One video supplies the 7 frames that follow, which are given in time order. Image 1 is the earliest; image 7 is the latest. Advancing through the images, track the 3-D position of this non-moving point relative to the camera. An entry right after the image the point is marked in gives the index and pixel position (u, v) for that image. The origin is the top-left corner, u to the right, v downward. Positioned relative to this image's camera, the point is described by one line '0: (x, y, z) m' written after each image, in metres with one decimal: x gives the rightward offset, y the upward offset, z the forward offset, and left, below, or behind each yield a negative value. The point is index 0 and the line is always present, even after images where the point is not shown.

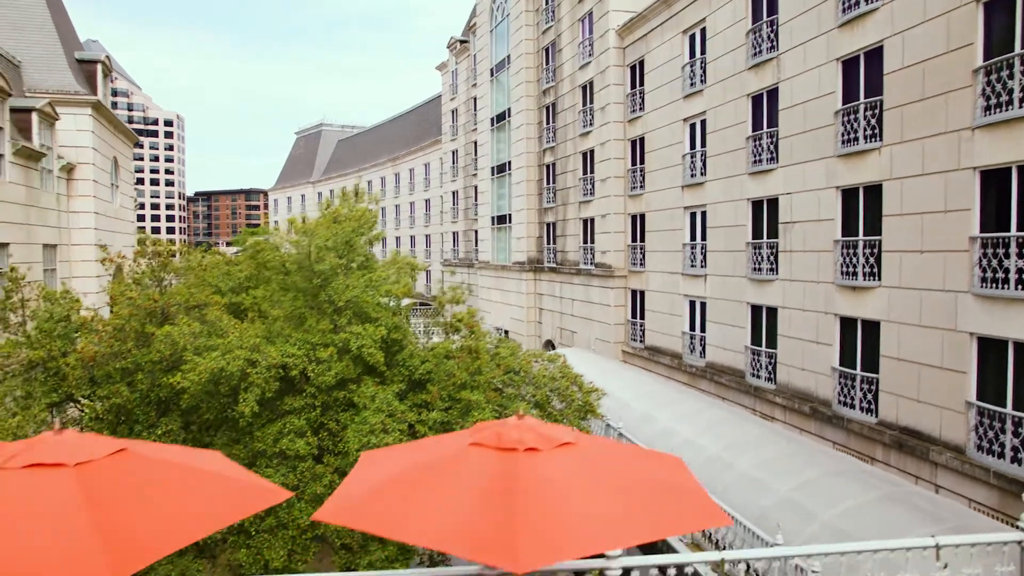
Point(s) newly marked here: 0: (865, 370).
0: (+7.3, -1.7, +16.6) m
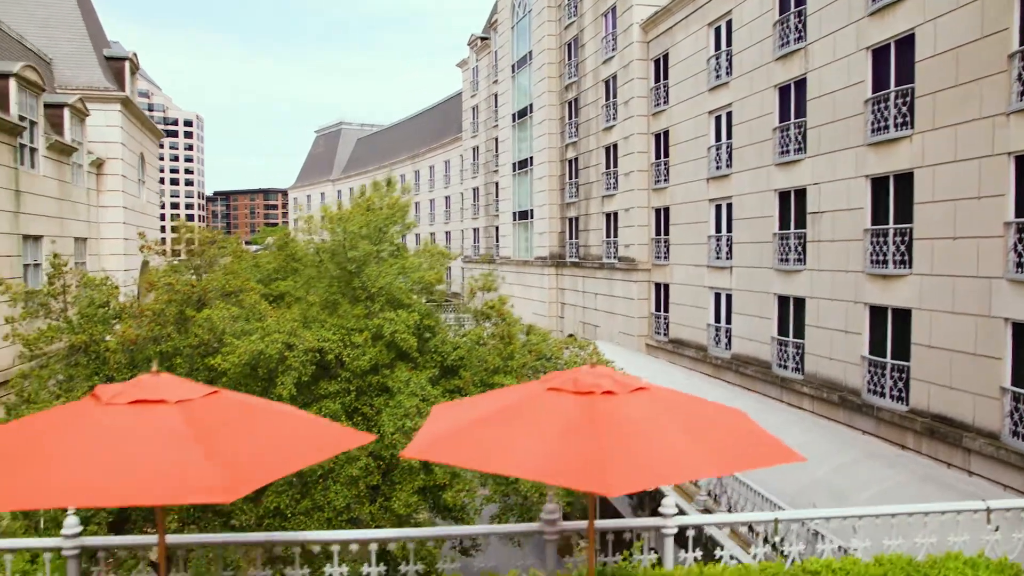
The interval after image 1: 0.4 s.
0: (+7.9, -1.5, +16.6) m
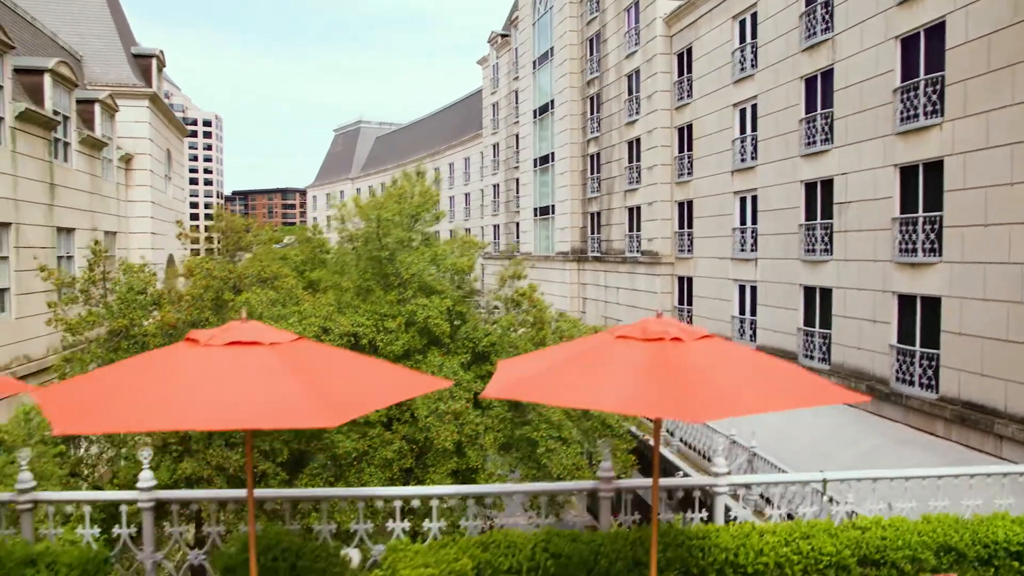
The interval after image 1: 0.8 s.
0: (+8.5, -1.2, +16.7) m
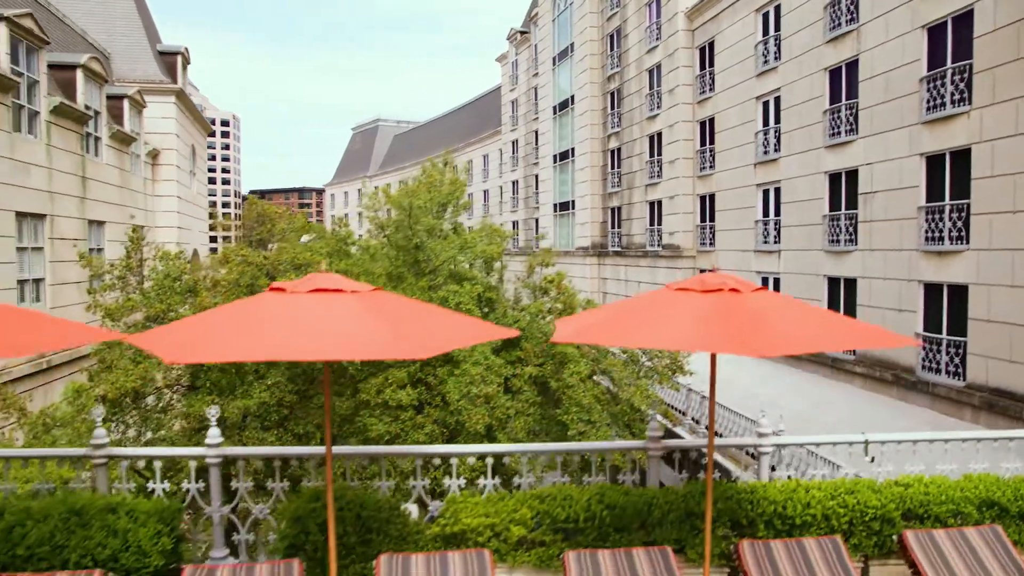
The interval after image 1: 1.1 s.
0: (+9.1, -1.0, +16.7) m
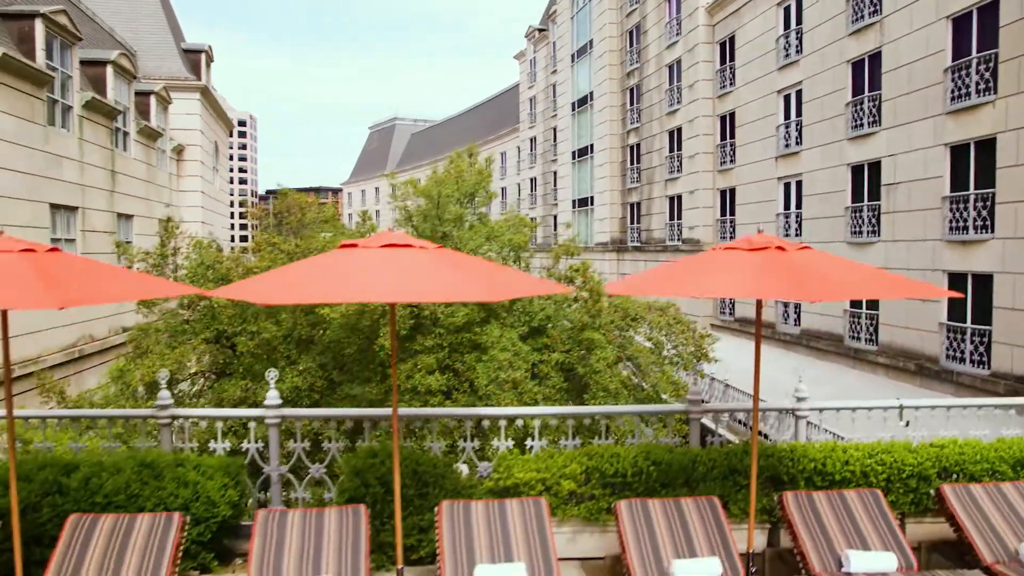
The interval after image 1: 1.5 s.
0: (+9.6, -0.7, +16.8) m
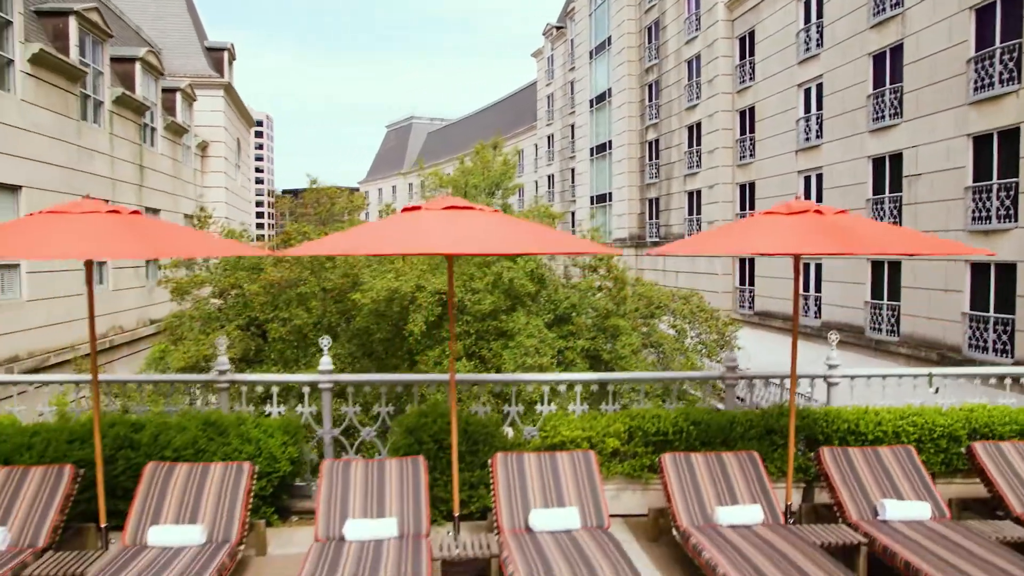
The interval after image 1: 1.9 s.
0: (+10.2, -0.5, +16.8) m
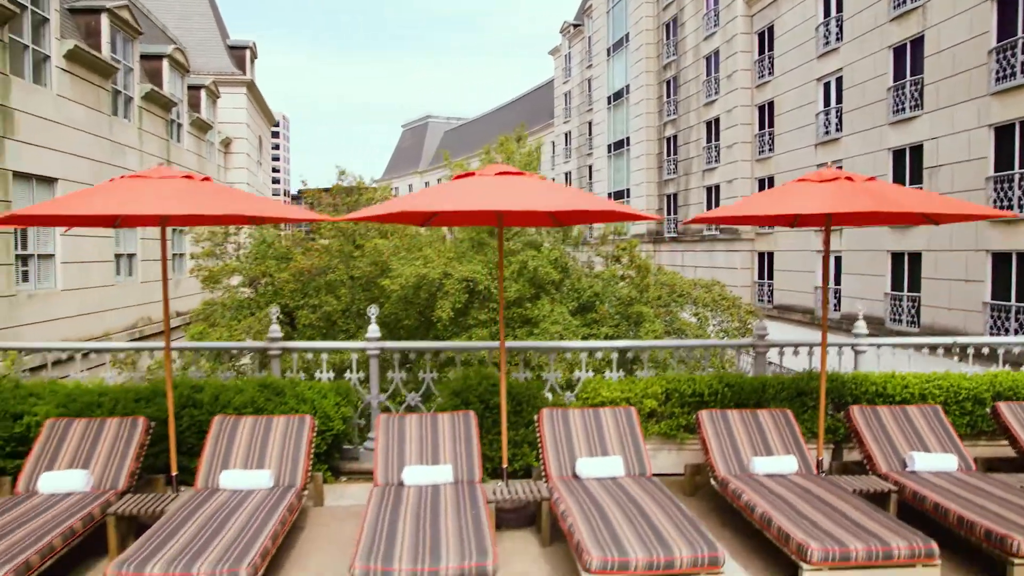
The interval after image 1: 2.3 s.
0: (+10.7, -0.3, +16.9) m
